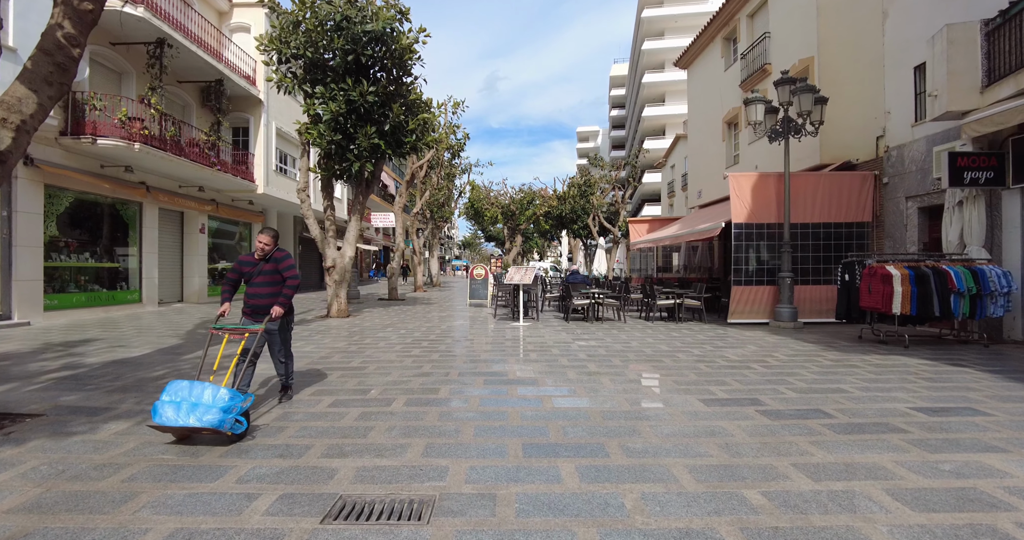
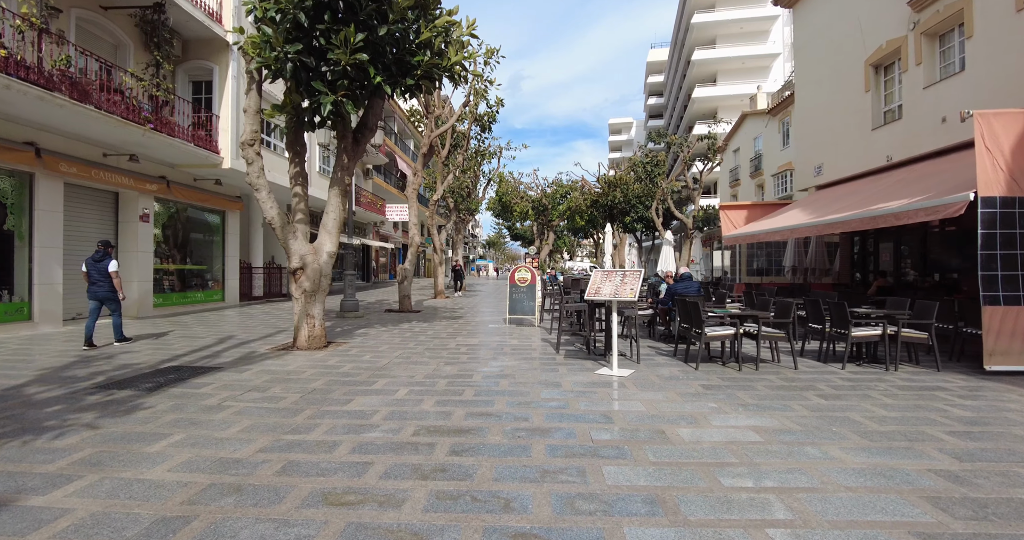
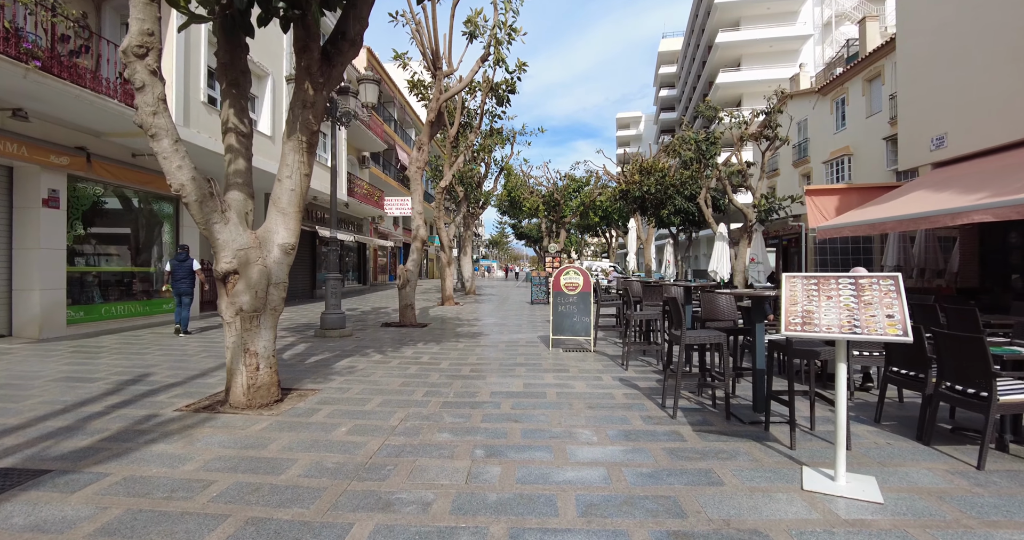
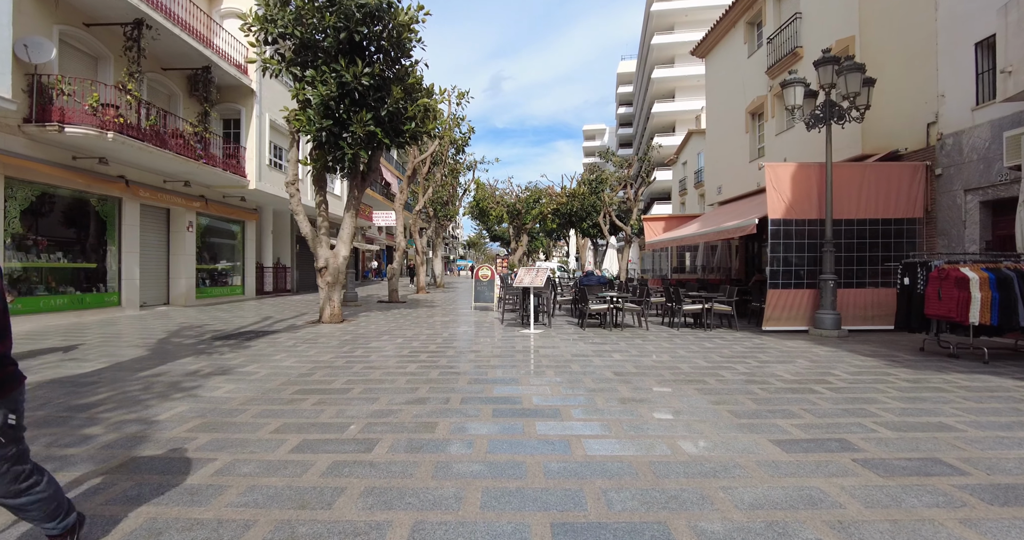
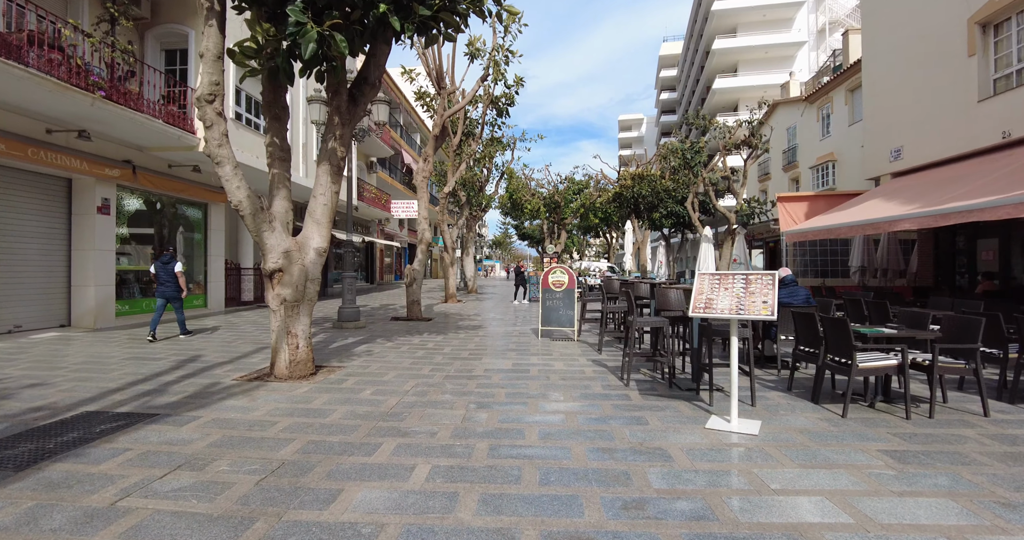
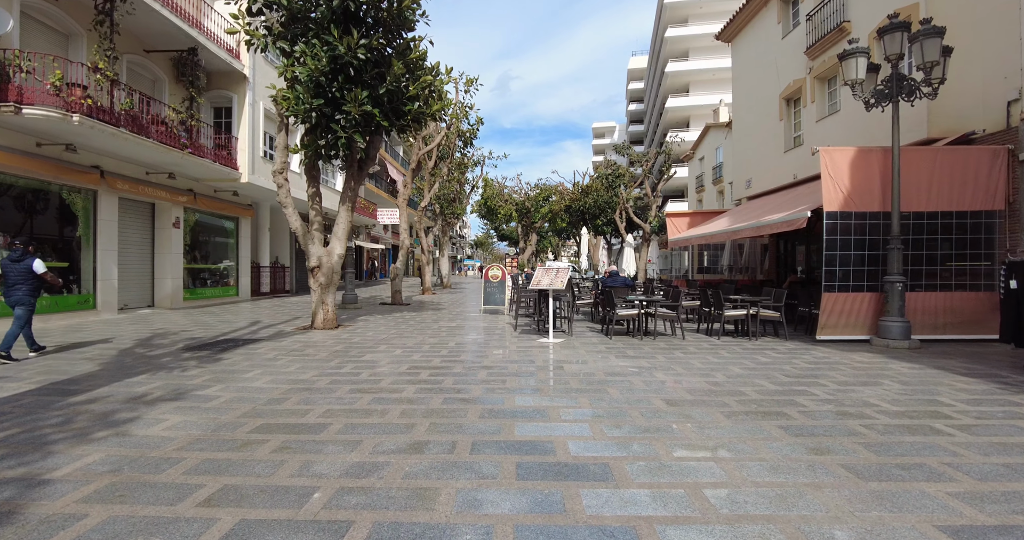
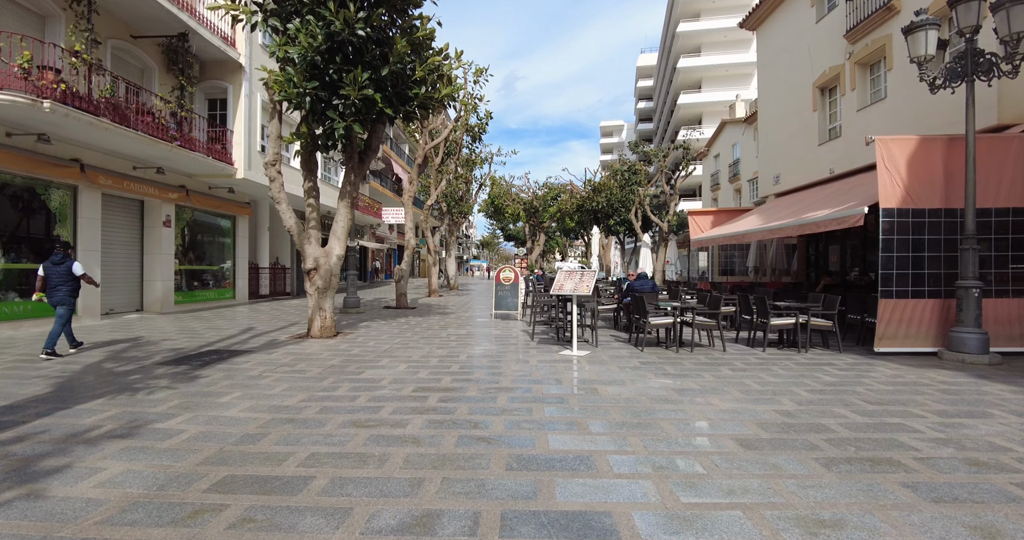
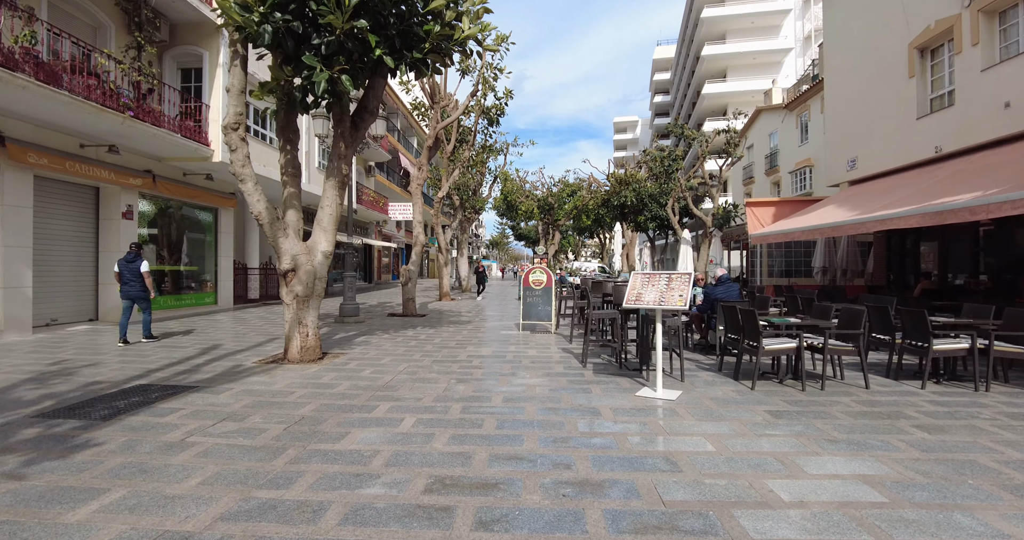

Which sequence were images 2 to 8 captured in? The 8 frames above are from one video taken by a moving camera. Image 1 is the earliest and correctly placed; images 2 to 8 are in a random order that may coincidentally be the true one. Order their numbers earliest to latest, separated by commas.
4, 6, 7, 2, 8, 5, 3
